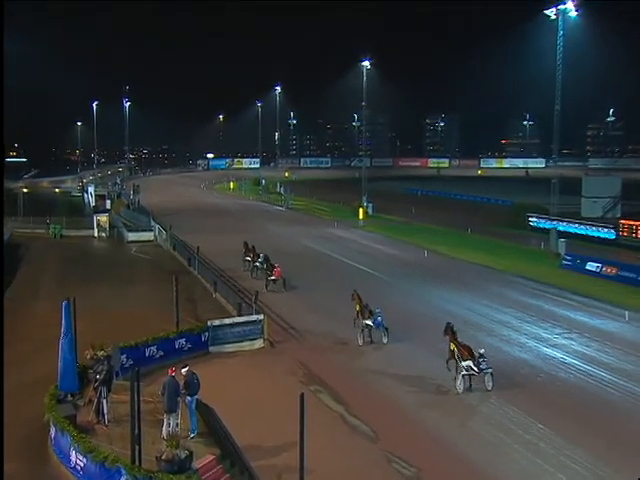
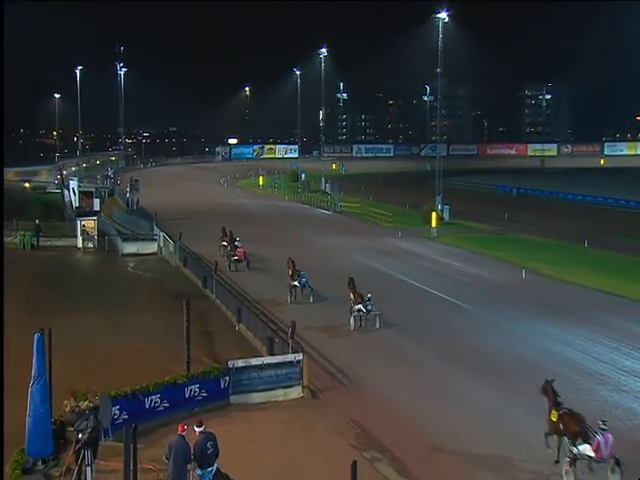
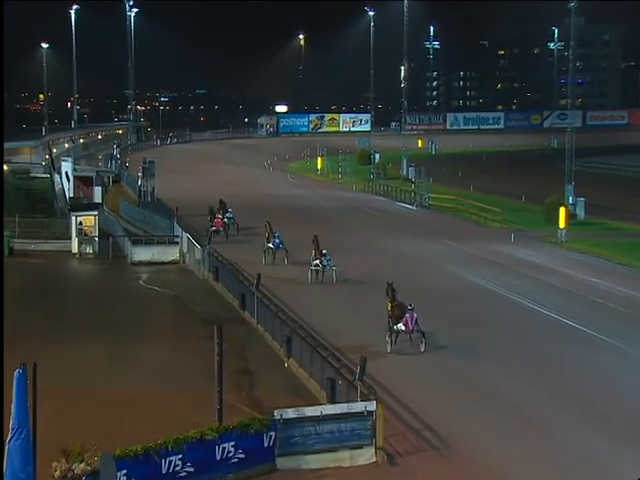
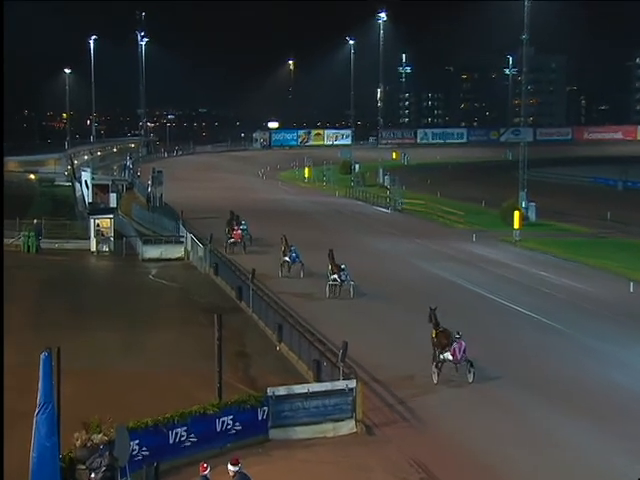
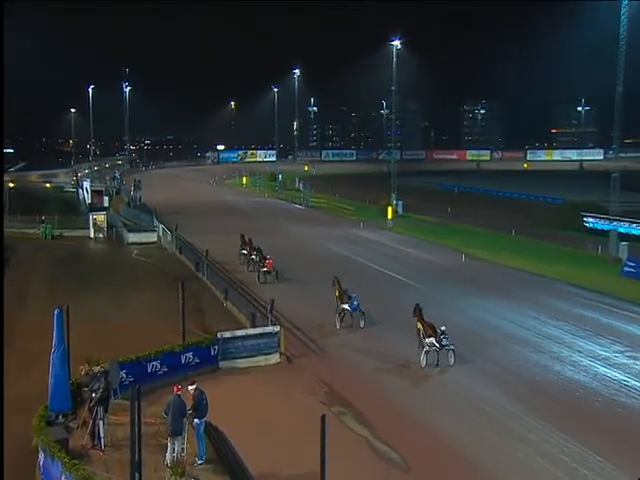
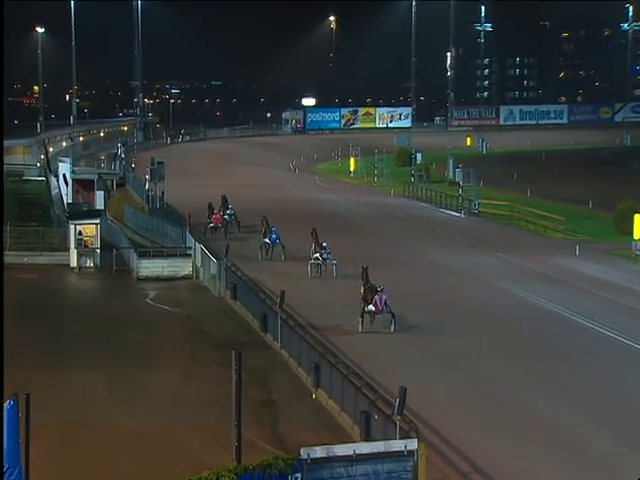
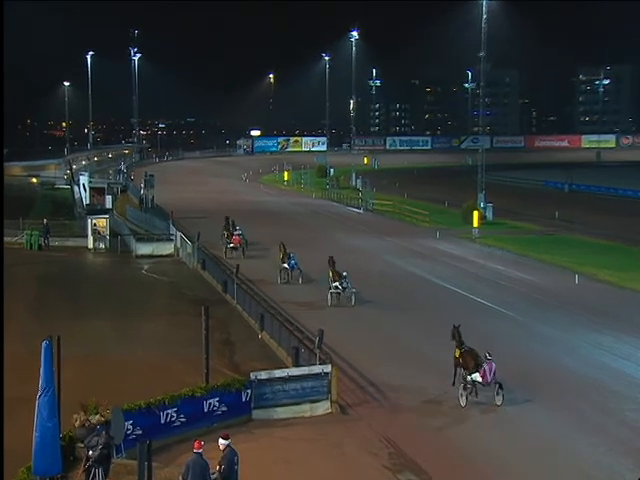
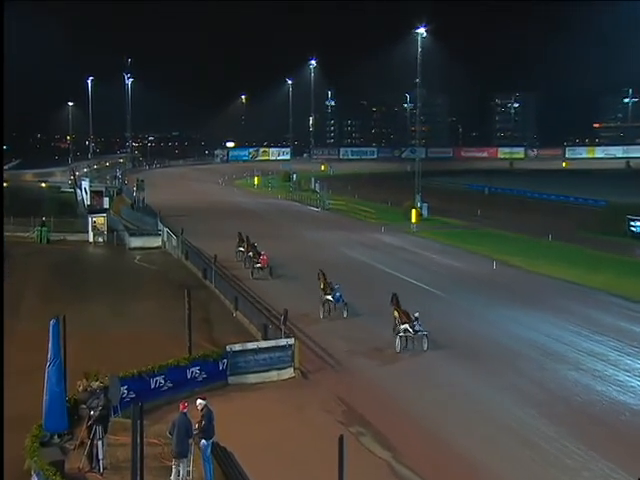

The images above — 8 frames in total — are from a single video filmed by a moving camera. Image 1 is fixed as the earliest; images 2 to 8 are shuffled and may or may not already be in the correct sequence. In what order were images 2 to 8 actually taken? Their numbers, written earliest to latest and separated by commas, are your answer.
5, 8, 2, 7, 4, 3, 6
